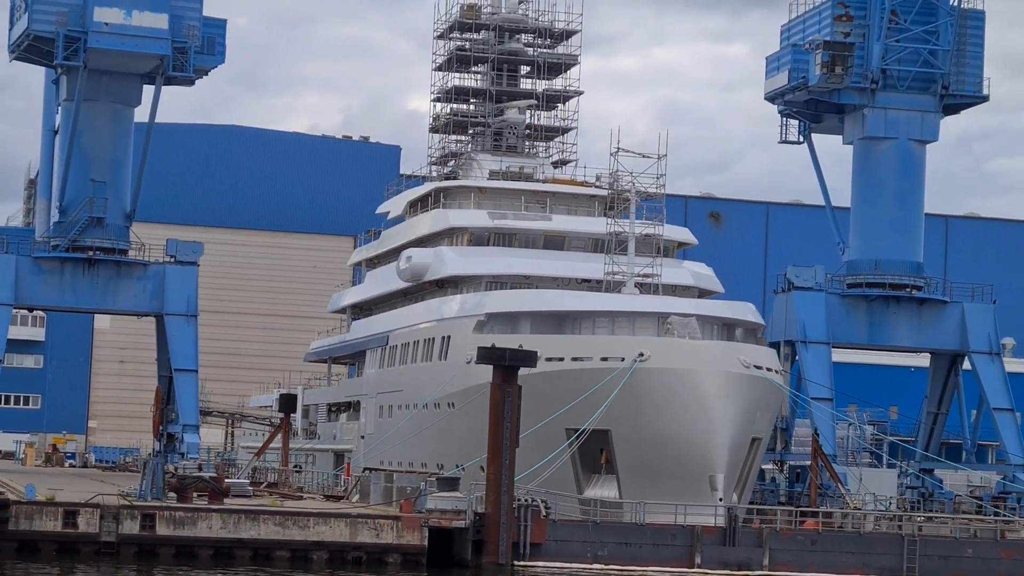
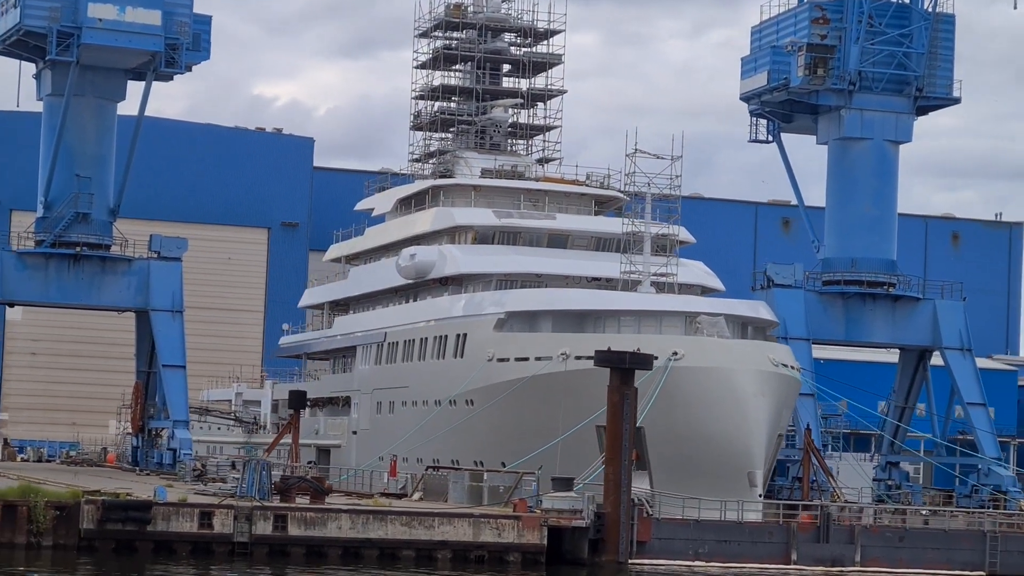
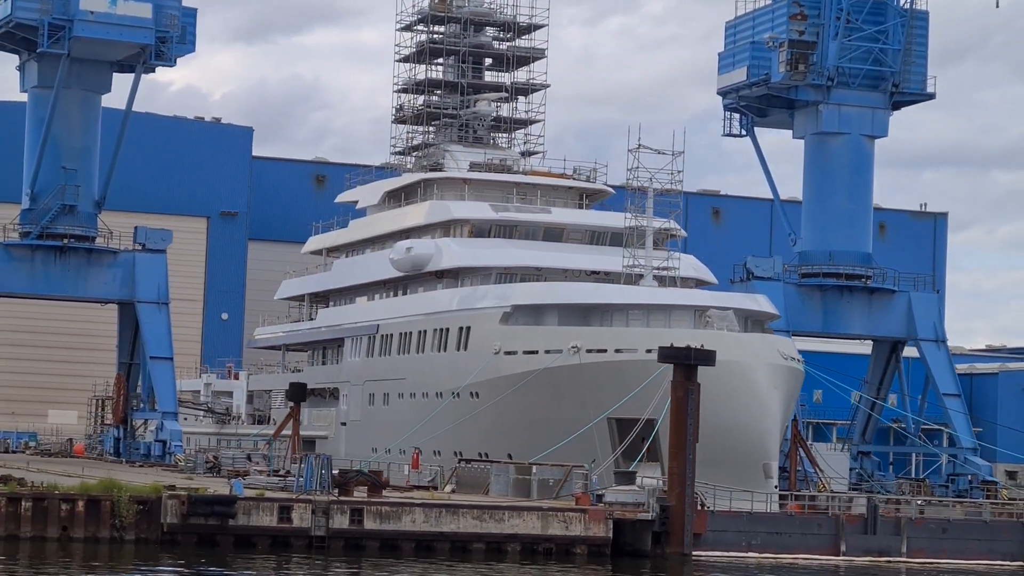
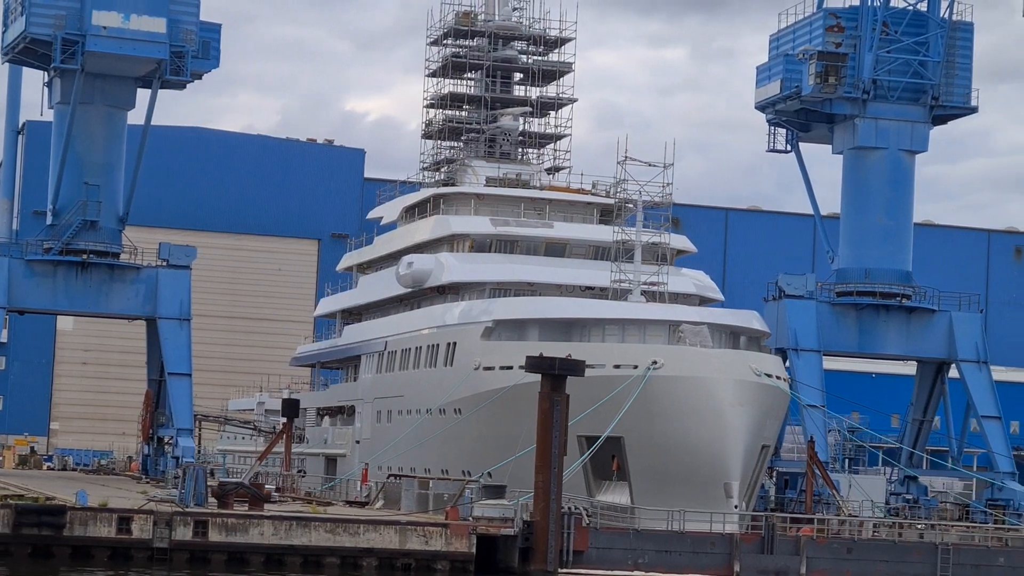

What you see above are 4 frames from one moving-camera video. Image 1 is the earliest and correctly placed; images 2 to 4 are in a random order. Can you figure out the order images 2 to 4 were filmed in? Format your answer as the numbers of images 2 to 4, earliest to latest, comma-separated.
4, 2, 3
